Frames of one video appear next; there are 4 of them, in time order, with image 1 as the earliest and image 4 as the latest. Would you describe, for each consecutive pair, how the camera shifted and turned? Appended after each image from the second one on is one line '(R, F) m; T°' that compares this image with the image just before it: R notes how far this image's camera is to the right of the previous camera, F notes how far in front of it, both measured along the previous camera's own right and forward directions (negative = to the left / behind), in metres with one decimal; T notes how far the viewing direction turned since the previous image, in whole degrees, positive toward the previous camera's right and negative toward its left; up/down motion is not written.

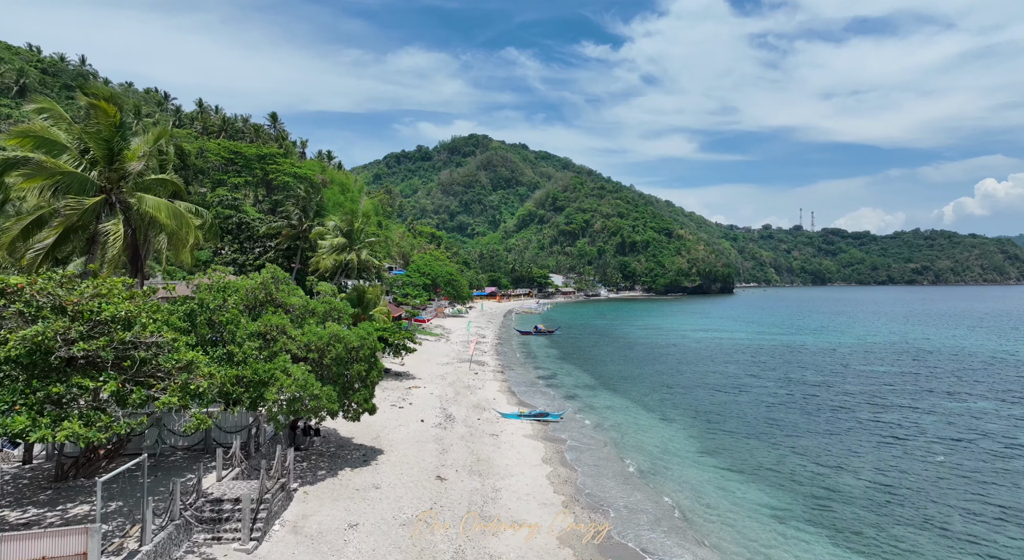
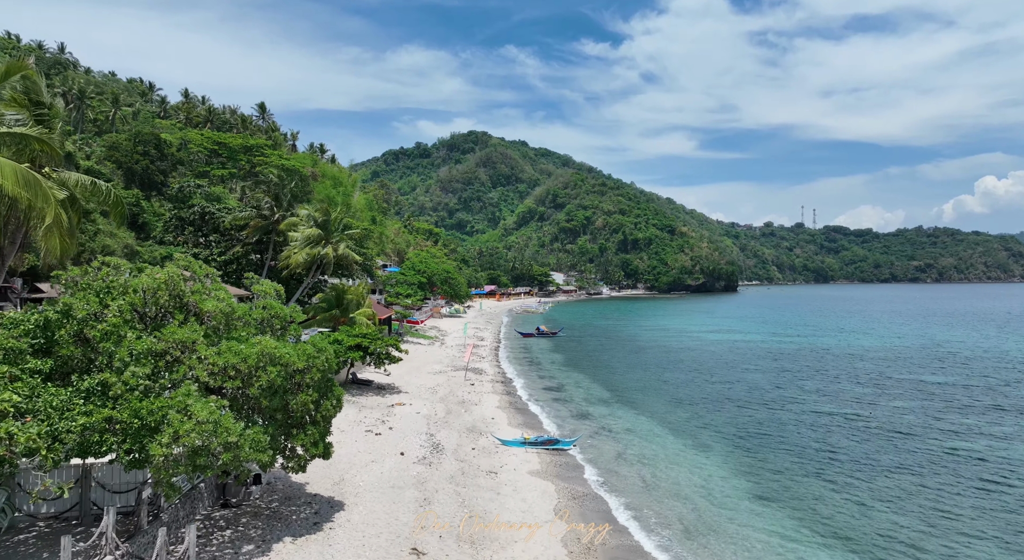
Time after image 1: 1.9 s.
(-0.1, +5.5) m; 0°
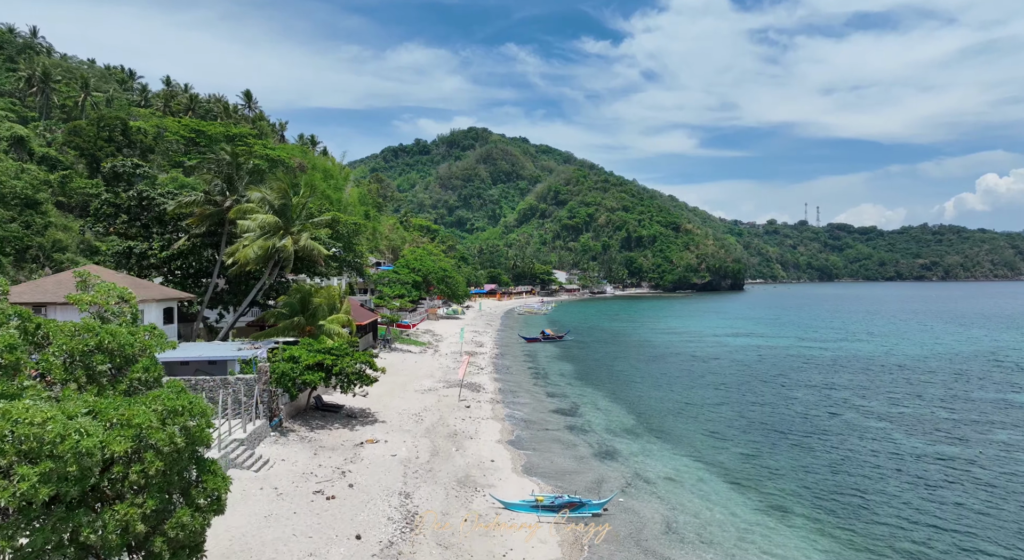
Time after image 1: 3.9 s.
(-0.2, +7.1) m; 0°
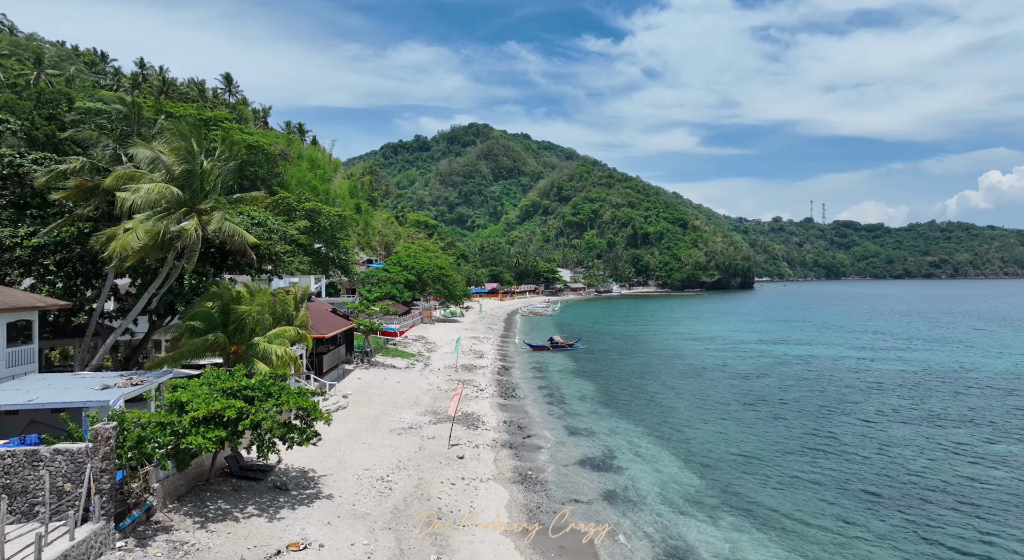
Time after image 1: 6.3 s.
(-0.4, +9.4) m; 0°
